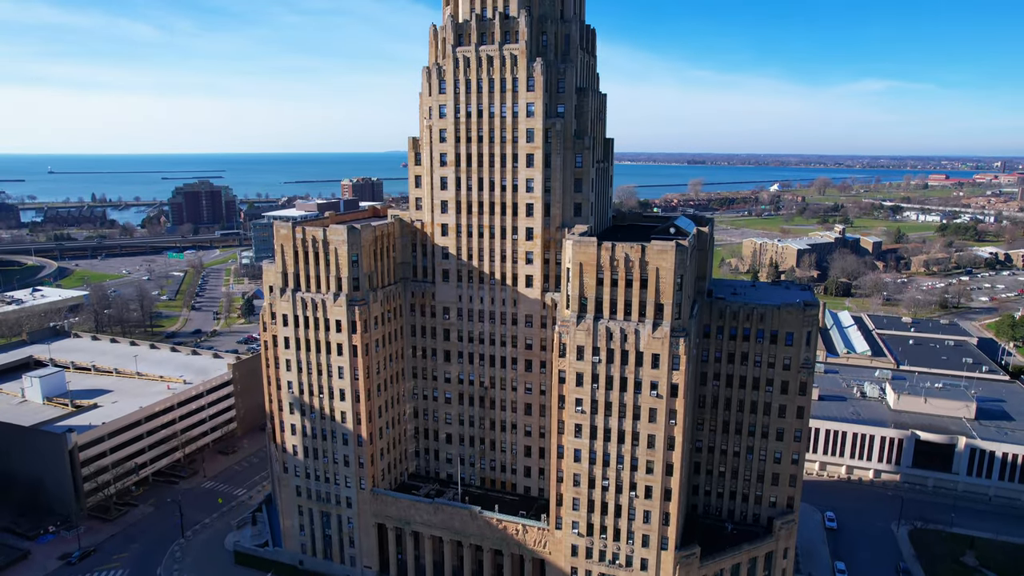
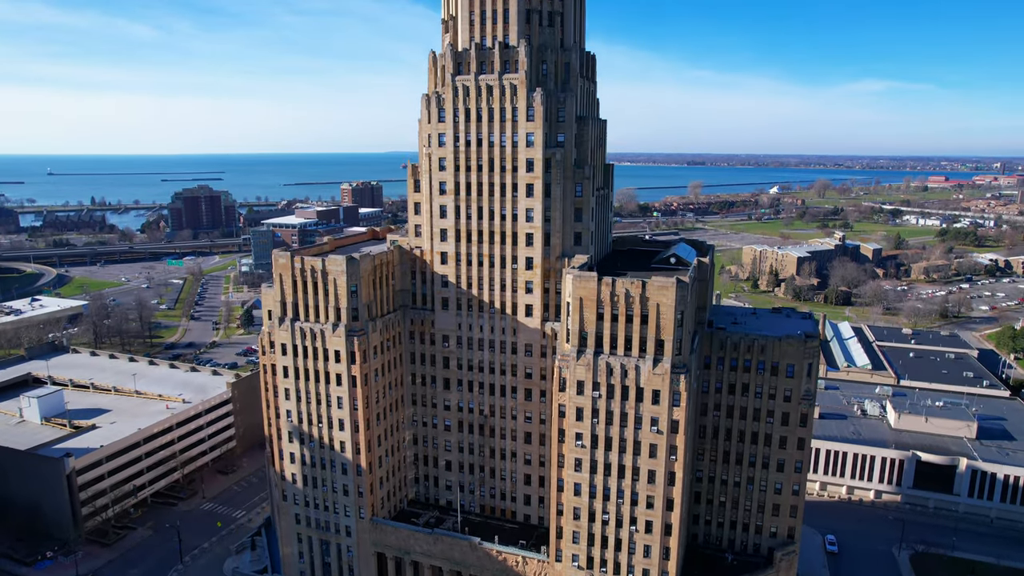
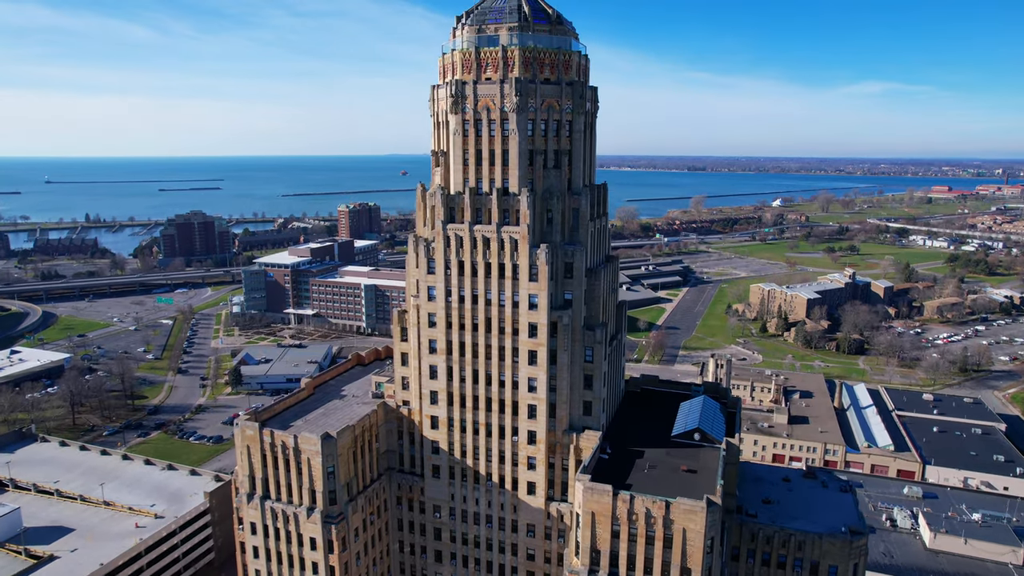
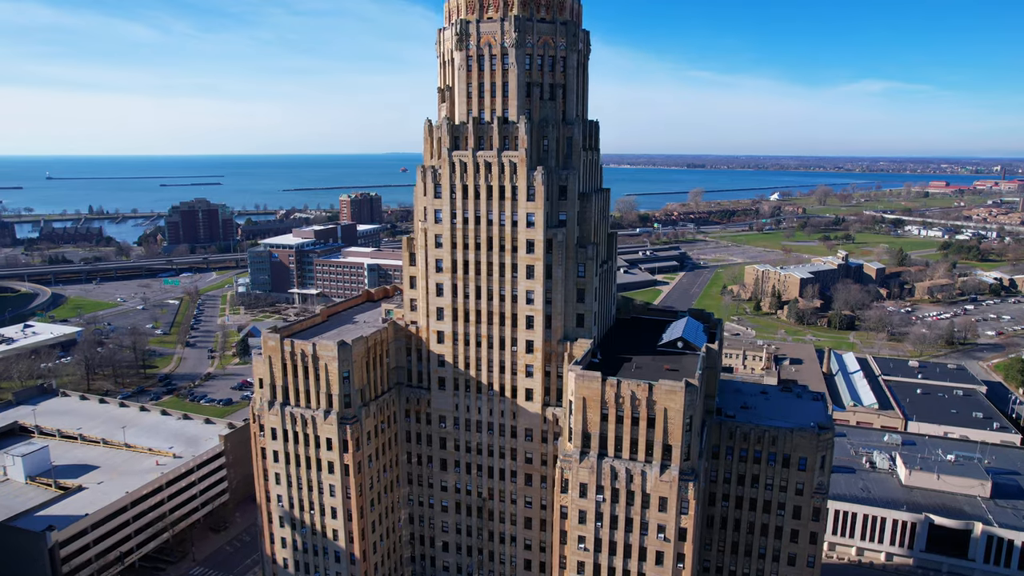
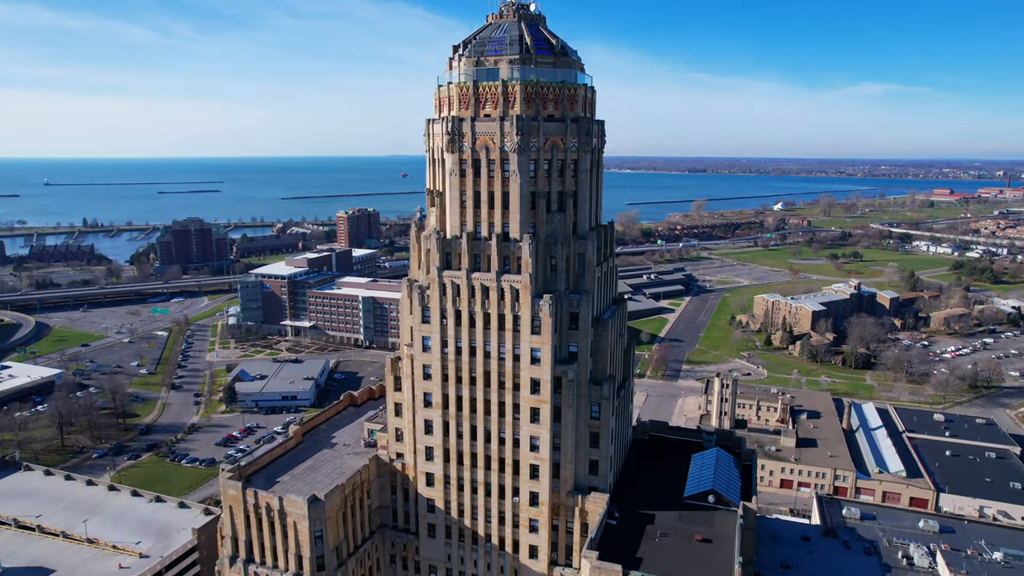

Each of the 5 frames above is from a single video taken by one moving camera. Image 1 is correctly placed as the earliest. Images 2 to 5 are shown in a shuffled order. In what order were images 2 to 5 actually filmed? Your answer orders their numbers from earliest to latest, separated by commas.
2, 4, 3, 5
